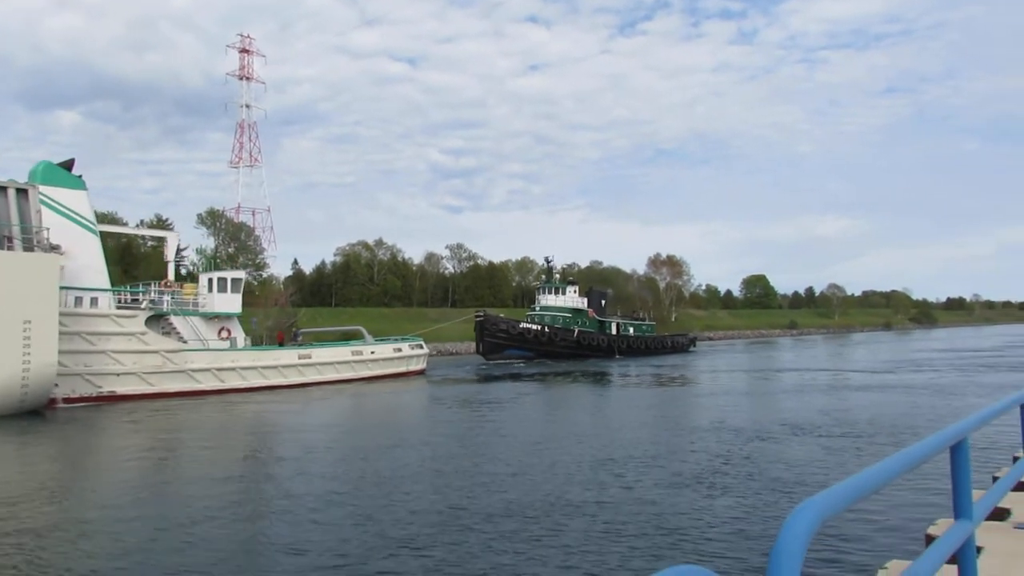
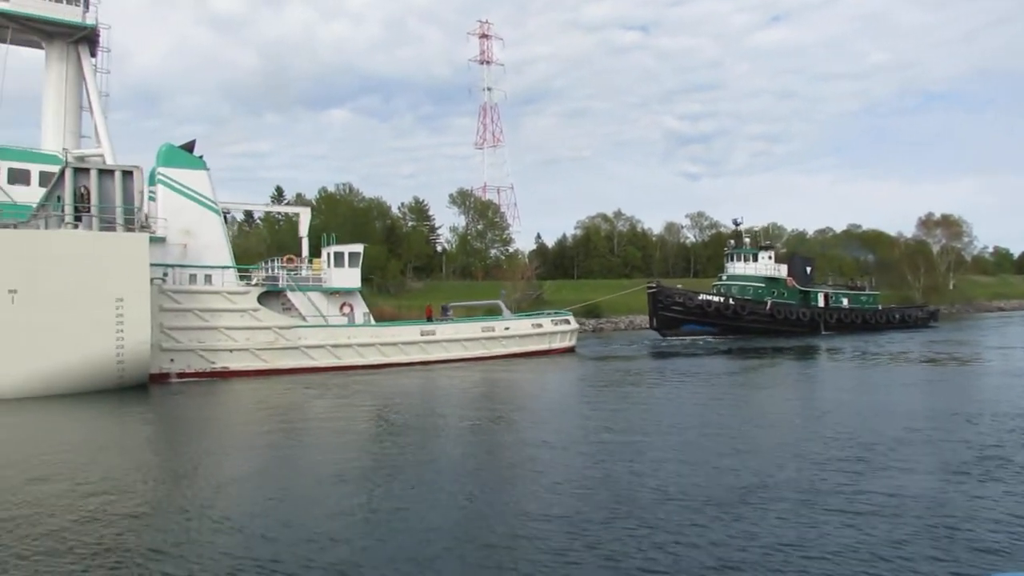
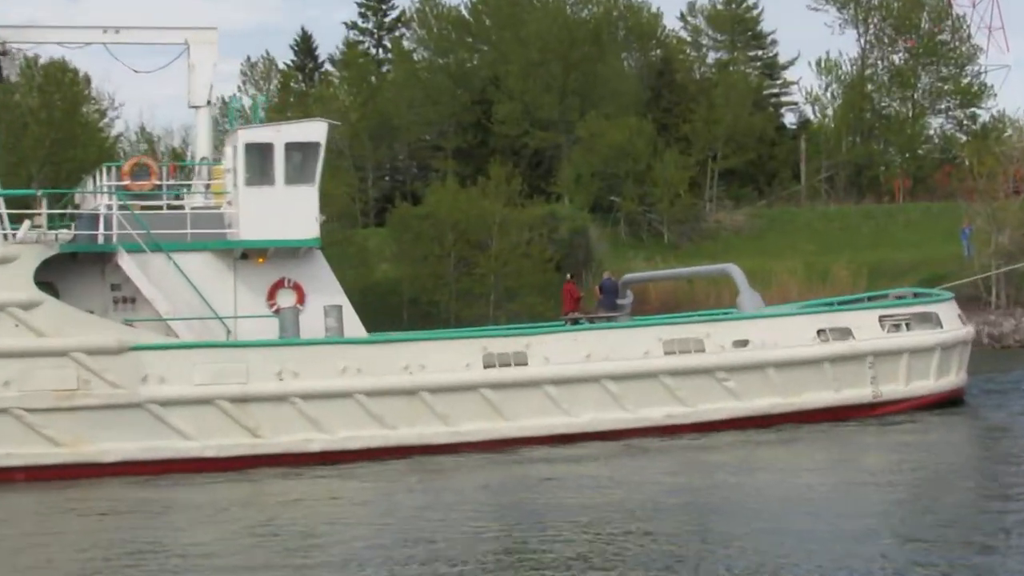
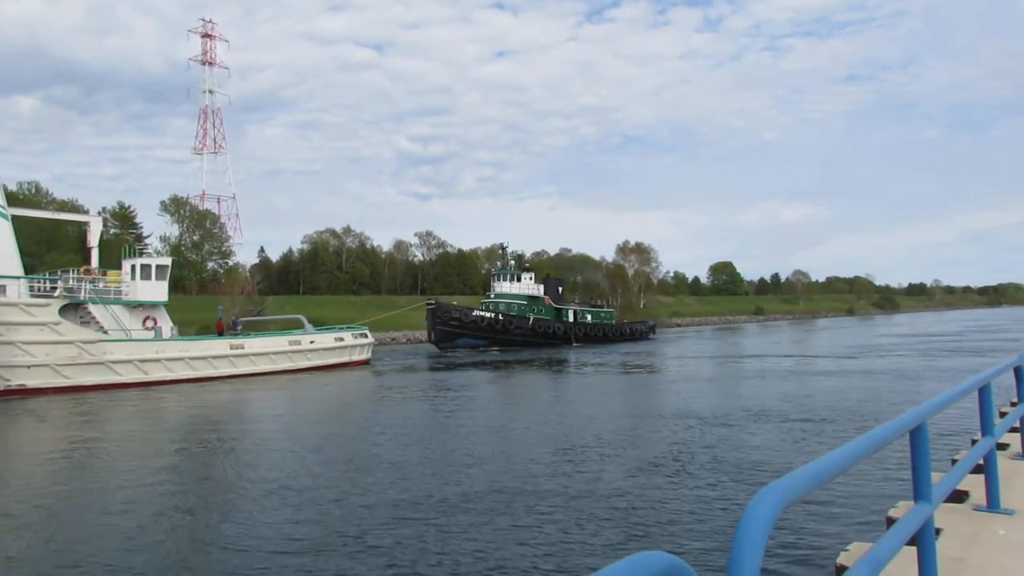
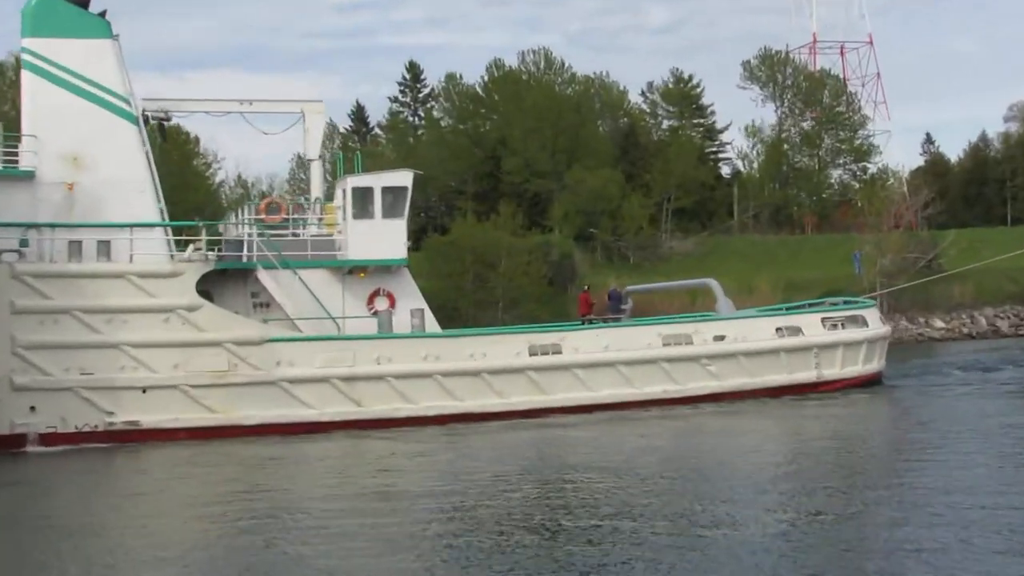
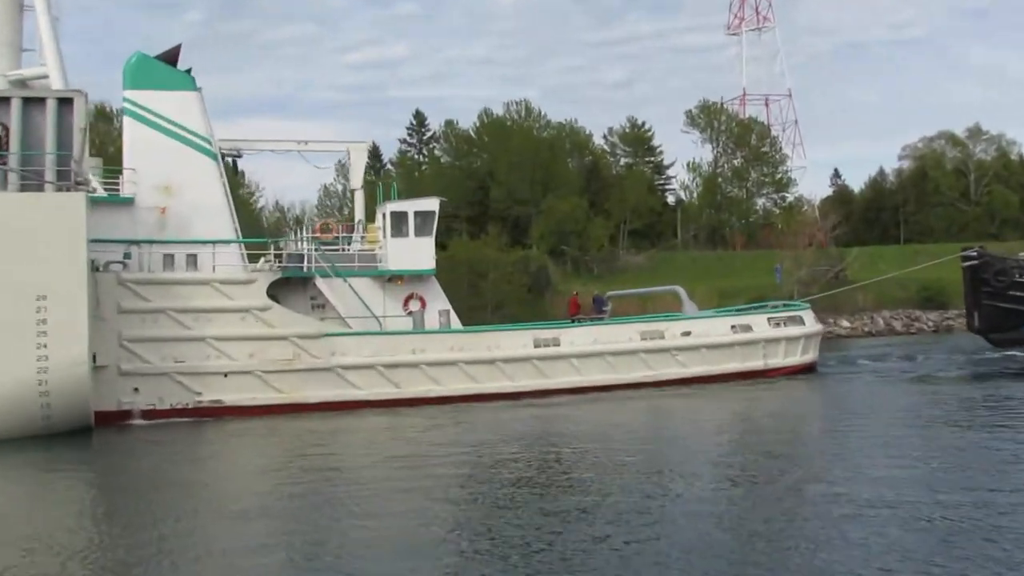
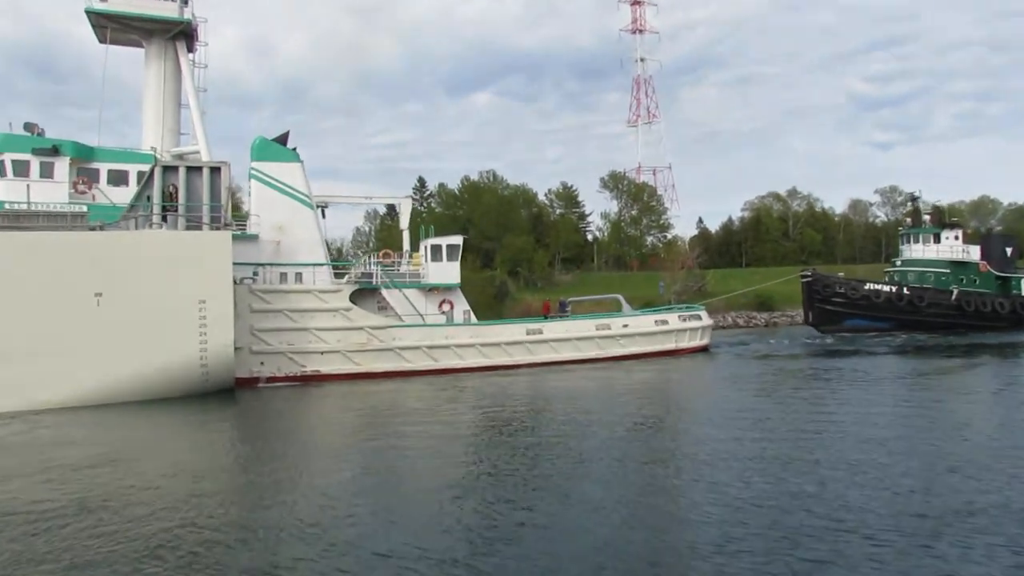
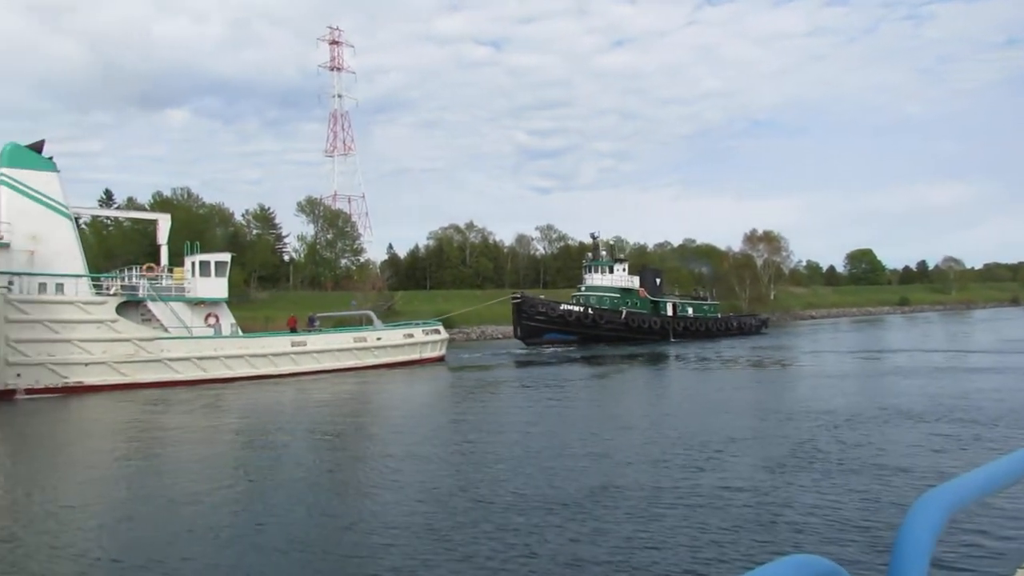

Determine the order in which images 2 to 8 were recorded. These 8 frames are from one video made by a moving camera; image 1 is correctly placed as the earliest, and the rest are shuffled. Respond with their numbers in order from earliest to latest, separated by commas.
4, 8, 2, 7, 6, 5, 3
